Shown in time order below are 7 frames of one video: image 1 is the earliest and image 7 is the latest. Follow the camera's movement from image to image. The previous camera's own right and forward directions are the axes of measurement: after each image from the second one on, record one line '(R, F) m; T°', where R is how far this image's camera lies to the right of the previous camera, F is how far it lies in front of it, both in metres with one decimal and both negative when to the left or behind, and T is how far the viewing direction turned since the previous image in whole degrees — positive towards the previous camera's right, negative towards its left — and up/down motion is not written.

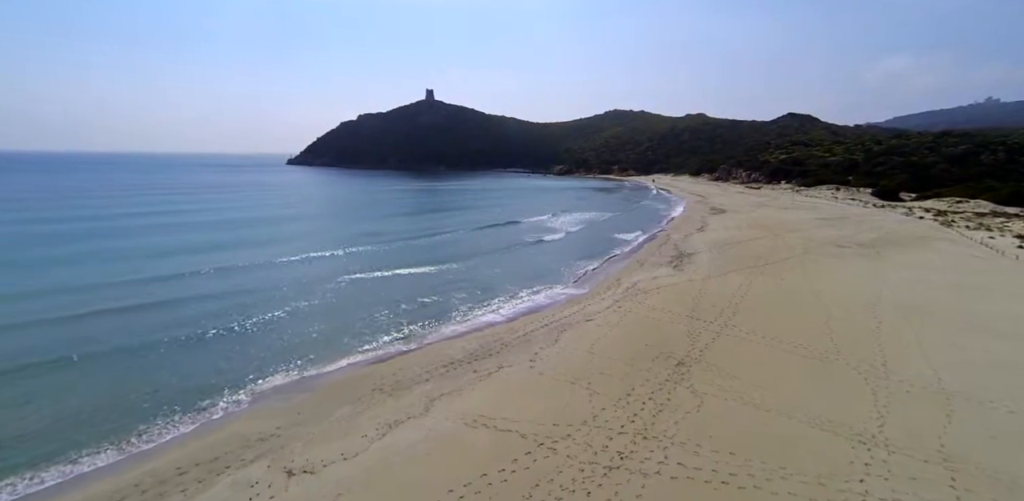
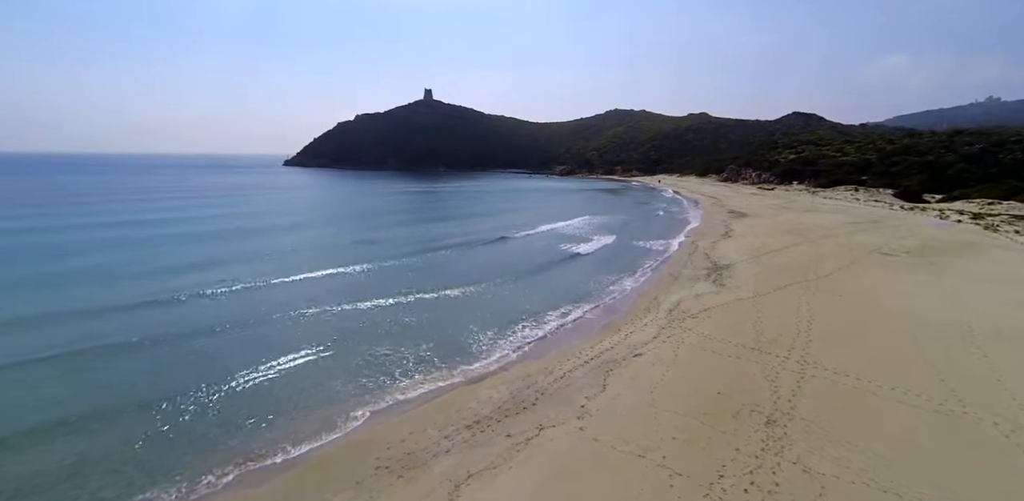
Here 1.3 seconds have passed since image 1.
(-0.7, +2.2) m; 0°
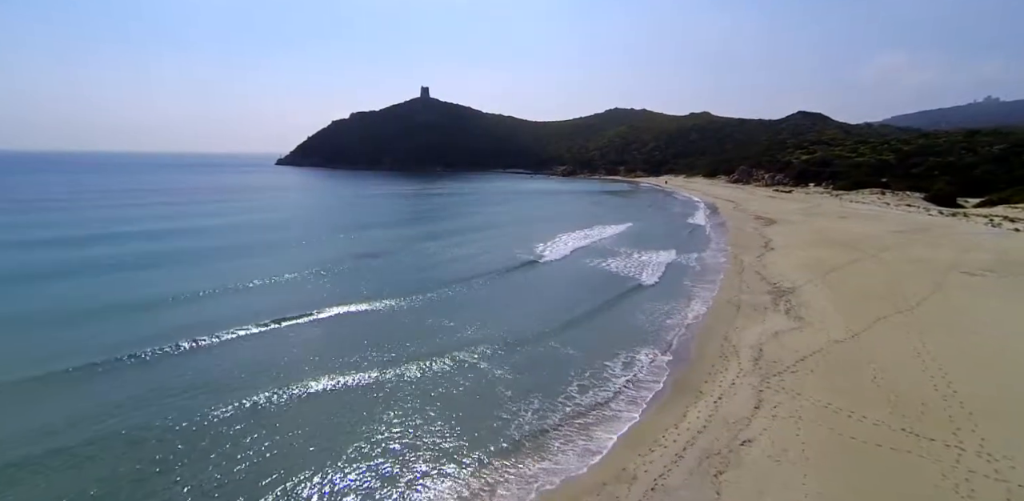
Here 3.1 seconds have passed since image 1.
(-1.0, +3.0) m; +1°
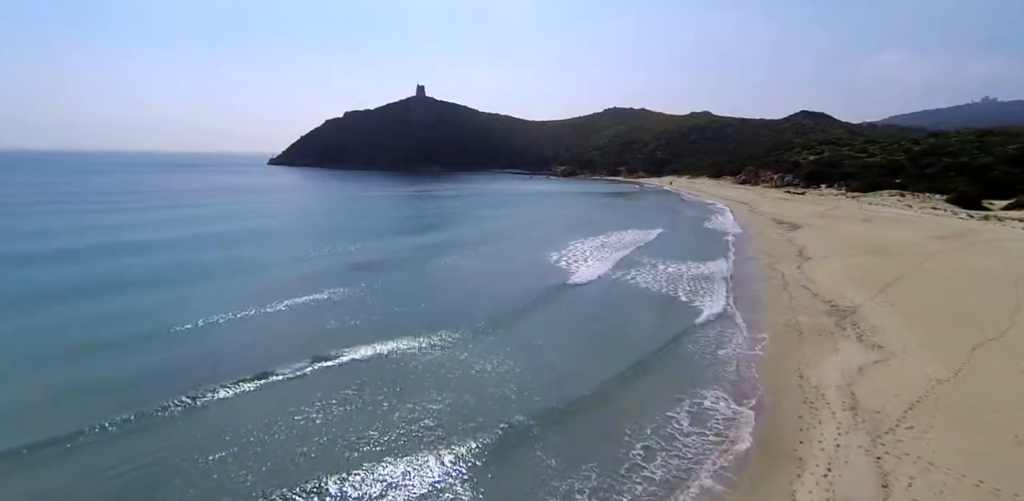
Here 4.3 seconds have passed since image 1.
(-0.8, +2.0) m; +1°
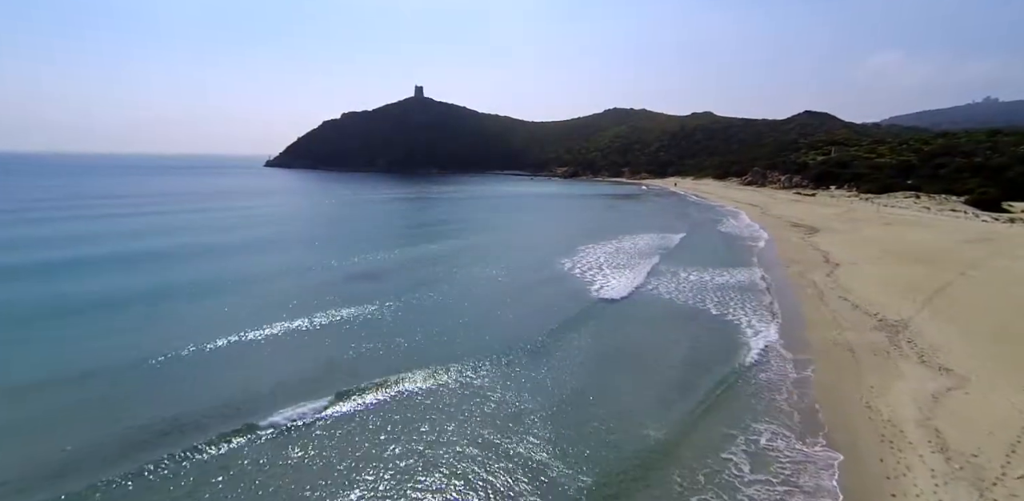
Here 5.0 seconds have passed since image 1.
(-0.5, +1.3) m; 0°
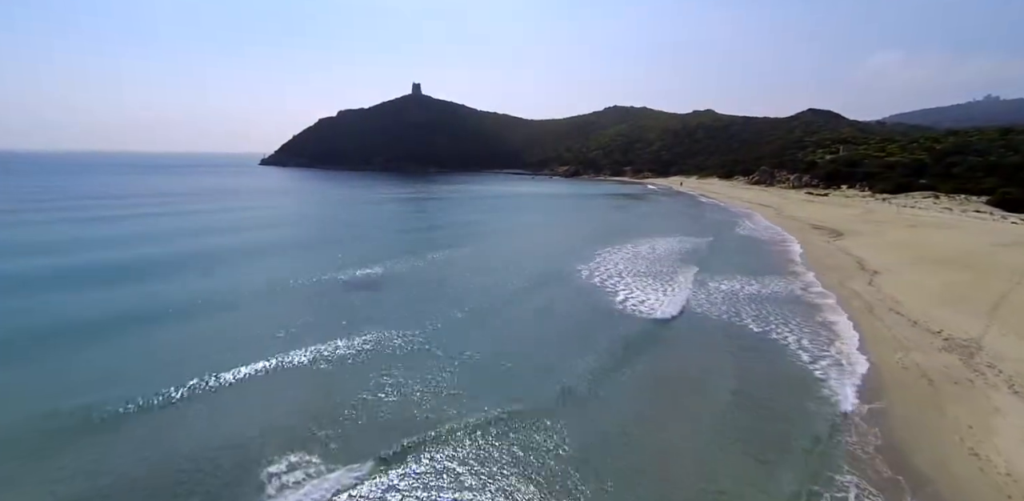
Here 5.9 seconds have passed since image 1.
(-0.6, +1.5) m; 0°
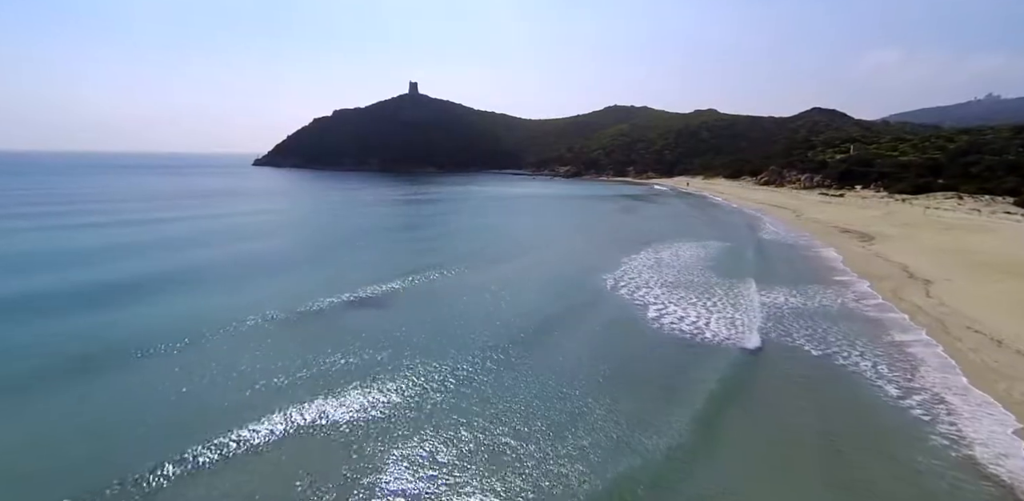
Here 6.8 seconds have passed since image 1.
(-0.7, +1.8) m; 0°
